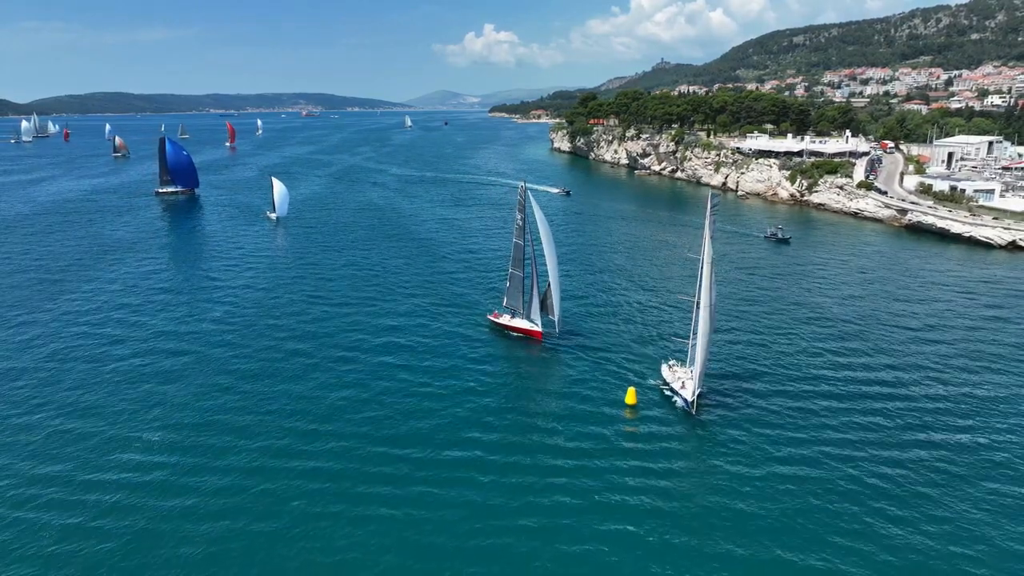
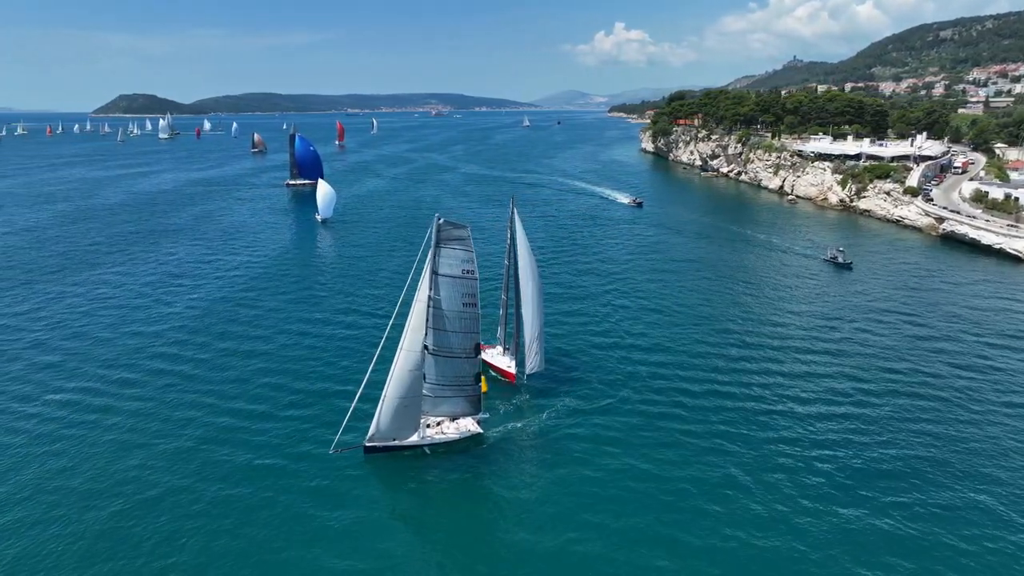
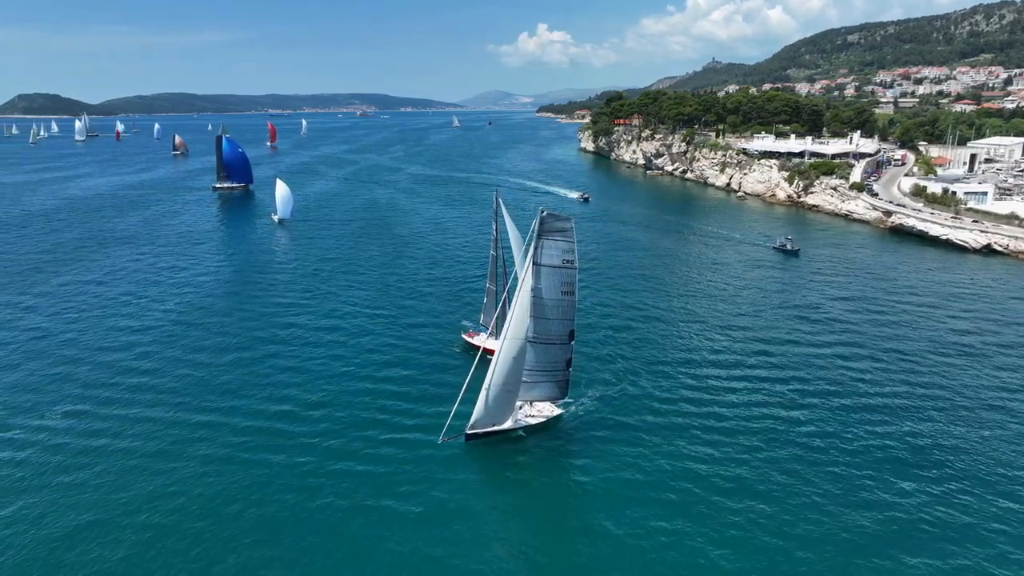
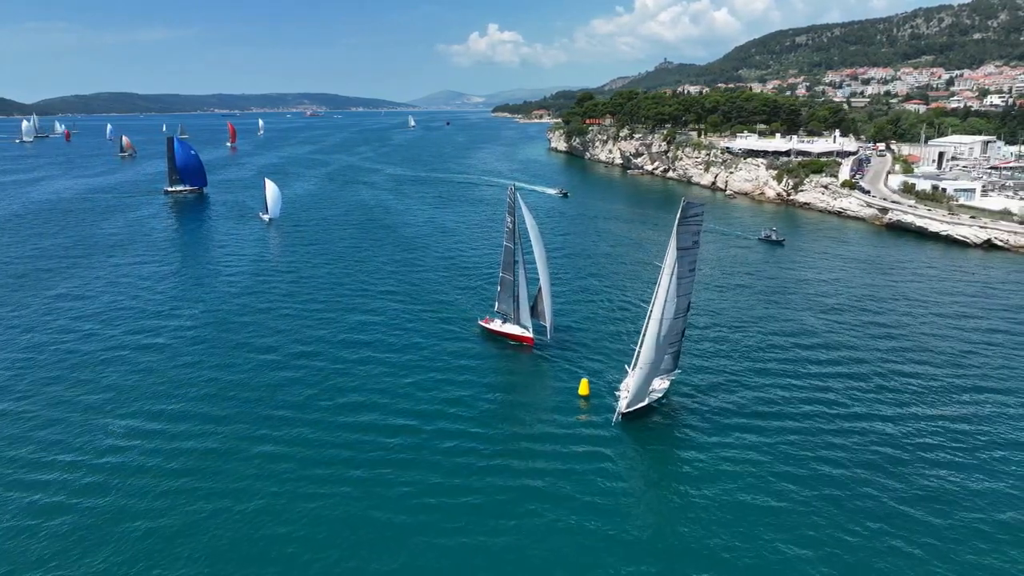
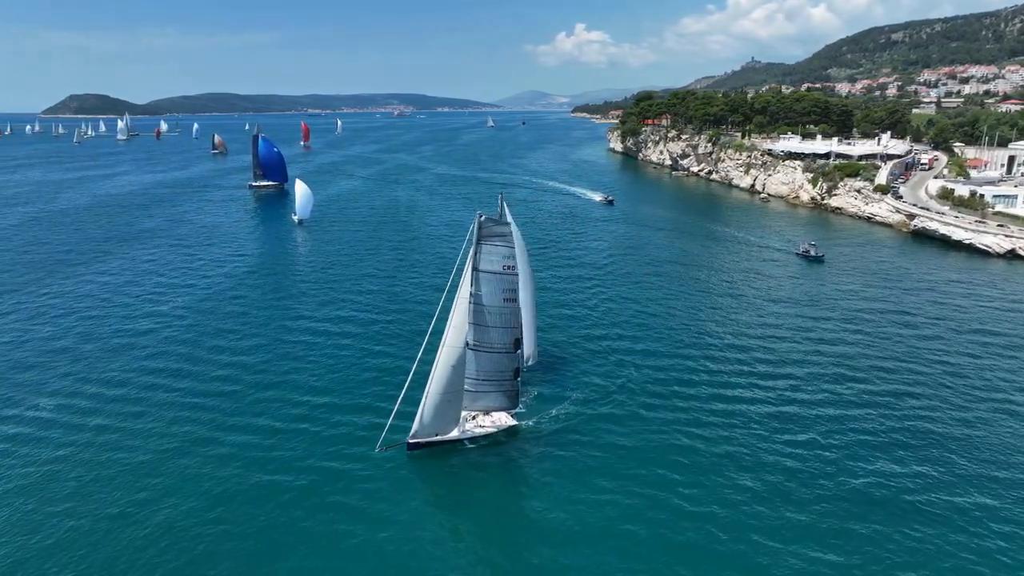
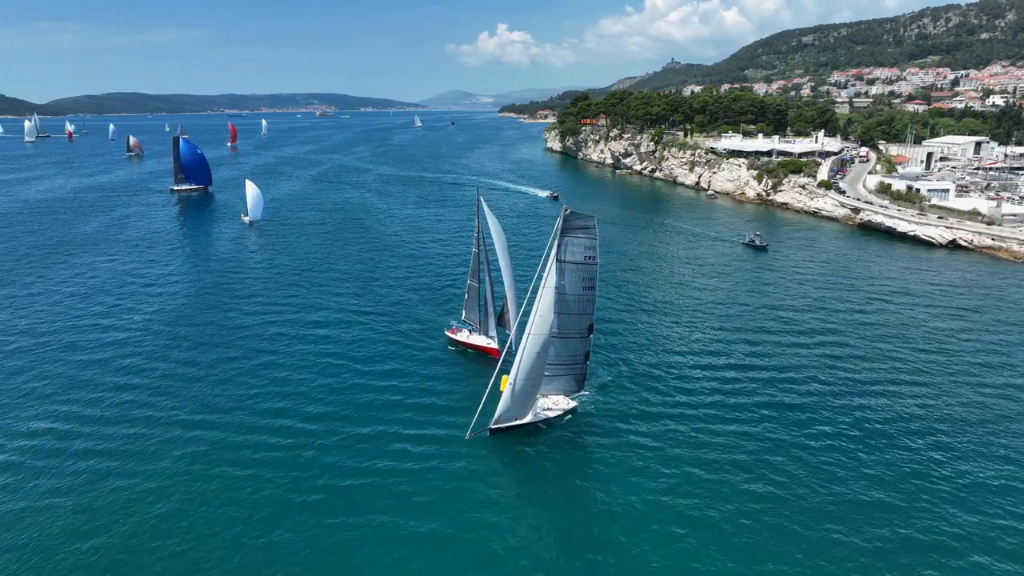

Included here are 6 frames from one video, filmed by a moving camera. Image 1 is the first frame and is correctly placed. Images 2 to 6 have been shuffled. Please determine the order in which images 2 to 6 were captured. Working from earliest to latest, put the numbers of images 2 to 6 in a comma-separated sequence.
4, 6, 3, 5, 2
